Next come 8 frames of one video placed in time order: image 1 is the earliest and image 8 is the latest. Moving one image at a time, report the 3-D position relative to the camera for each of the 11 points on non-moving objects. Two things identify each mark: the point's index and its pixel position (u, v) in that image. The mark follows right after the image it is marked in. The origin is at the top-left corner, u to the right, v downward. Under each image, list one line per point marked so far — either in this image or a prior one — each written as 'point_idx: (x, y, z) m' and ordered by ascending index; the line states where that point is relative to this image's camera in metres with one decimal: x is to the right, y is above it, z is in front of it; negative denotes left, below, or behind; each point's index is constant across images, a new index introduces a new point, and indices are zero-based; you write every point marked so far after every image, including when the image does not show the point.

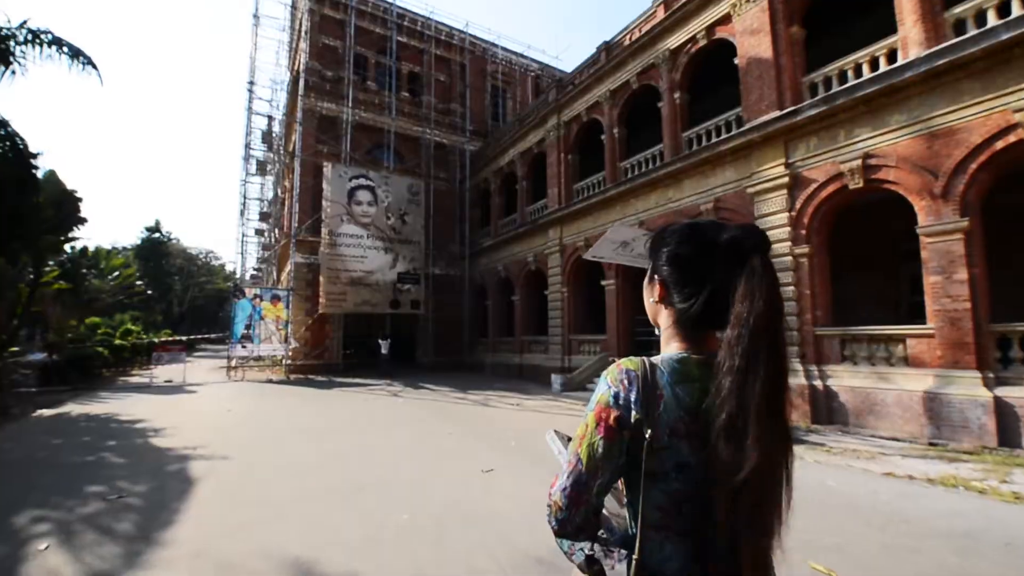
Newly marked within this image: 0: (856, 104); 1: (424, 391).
0: (+6.3, +3.4, +8.7) m
1: (-2.3, -2.8, +12.5) m
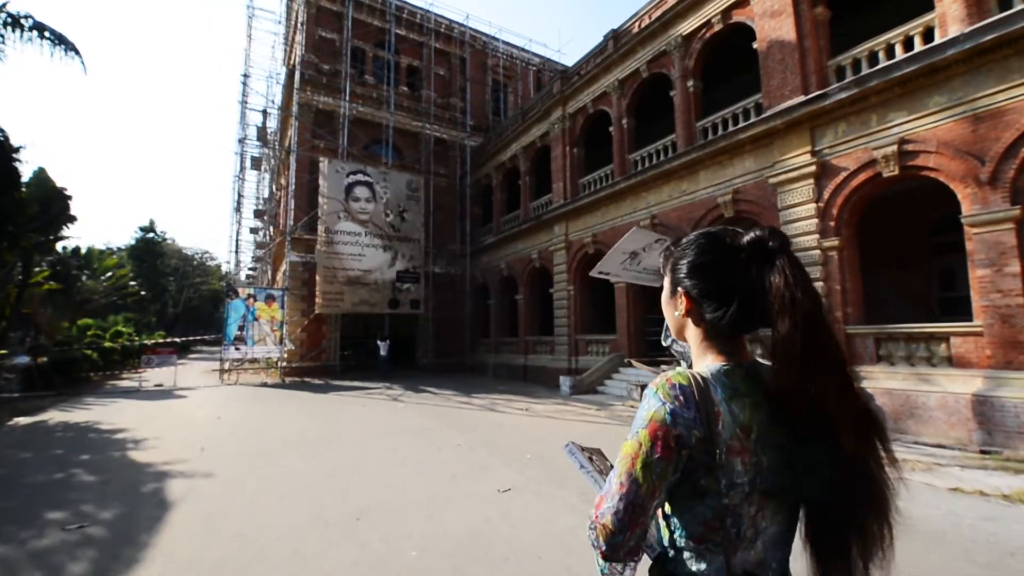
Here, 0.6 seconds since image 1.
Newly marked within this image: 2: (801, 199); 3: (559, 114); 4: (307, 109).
0: (+6.5, +3.5, +8.1) m
1: (-2.1, -2.7, +11.9) m
2: (+5.7, +1.8, +9.2) m
3: (+1.6, +5.8, +16.0) m
4: (-8.1, +7.1, +18.8) m
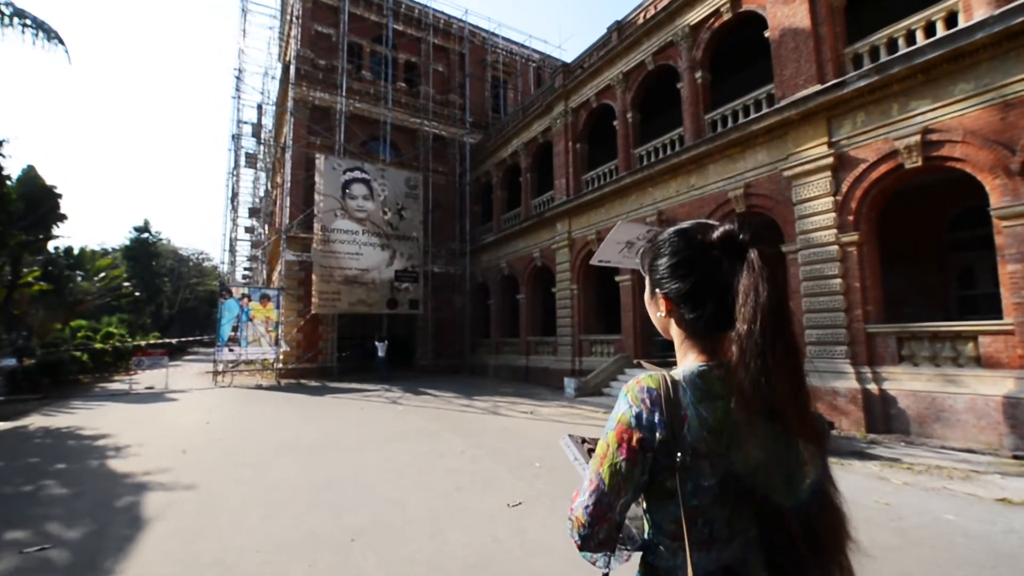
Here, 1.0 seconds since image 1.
0: (+6.6, +3.5, +7.8) m
1: (-2.1, -2.7, +11.5) m
2: (+5.7, +1.8, +8.9) m
3: (+1.6, +5.9, +15.6) m
4: (-8.1, +7.1, +18.4) m
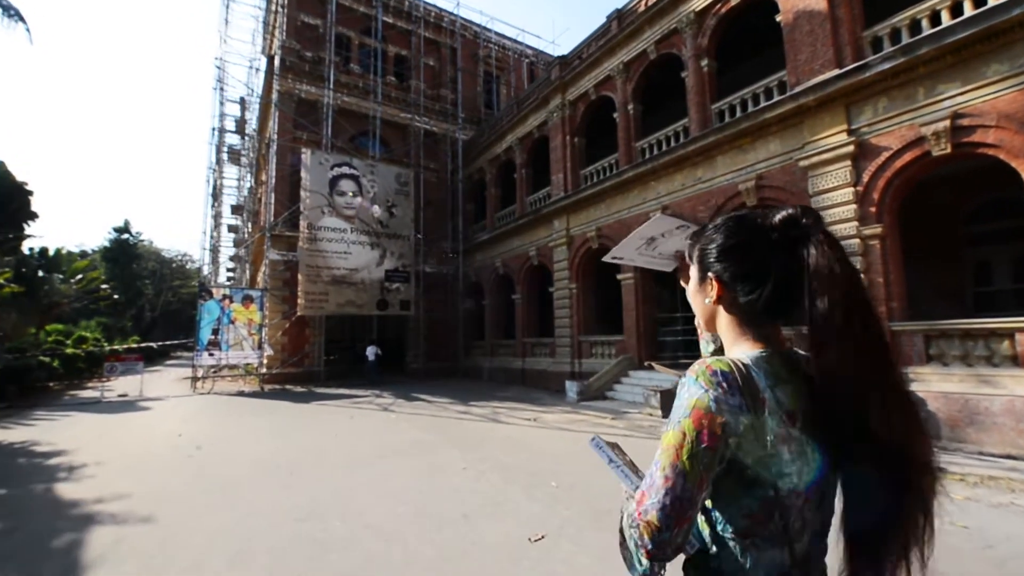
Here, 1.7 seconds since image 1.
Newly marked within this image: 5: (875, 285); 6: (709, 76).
0: (+6.6, +3.6, +7.3) m
1: (-2.1, -2.7, +10.8) m
2: (+5.7, +1.9, +8.4) m
3: (+1.5, +5.9, +15.0) m
4: (-8.3, +7.1, +17.6) m
5: (+6.1, +0.1, +8.0) m
6: (+4.5, +4.8, +10.8) m
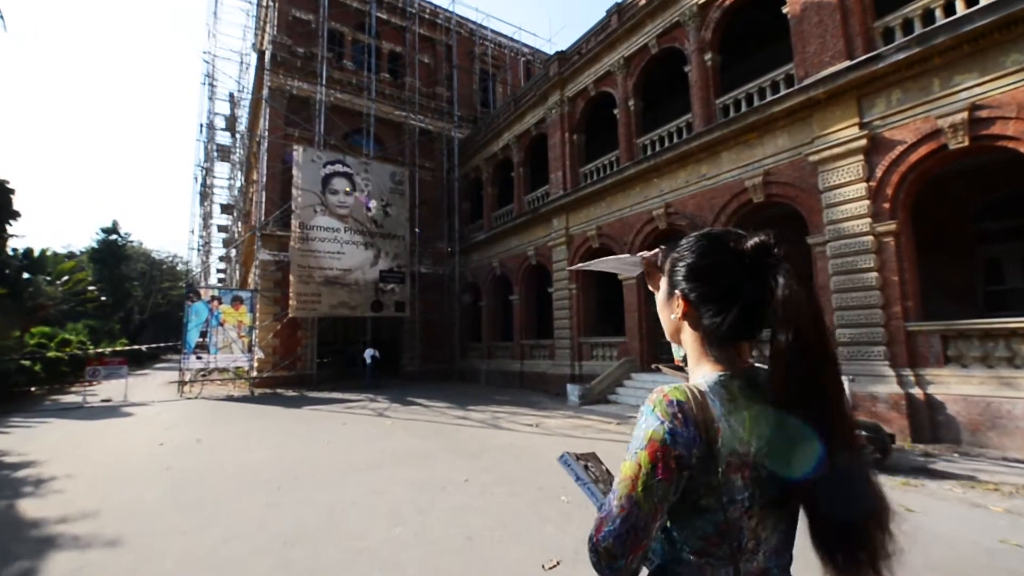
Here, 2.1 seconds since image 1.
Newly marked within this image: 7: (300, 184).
0: (+6.6, +3.6, +7.0) m
1: (-2.1, -2.7, +10.4) m
2: (+5.8, +1.9, +8.1) m
3: (+1.4, +5.9, +14.7) m
4: (-8.4, +7.0, +17.2) m
5: (+6.1, +0.1, +7.7) m
6: (+4.5, +4.8, +10.5) m
7: (-6.8, +3.3, +15.1) m
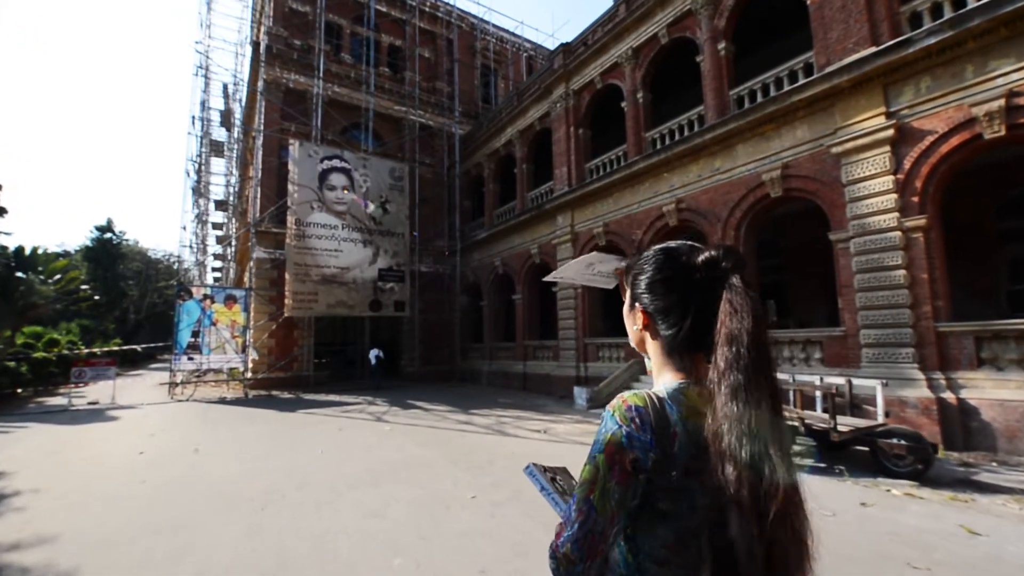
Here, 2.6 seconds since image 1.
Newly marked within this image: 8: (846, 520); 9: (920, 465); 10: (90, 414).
0: (+6.7, +3.6, +6.6) m
1: (-2.0, -2.6, +10.0) m
2: (+5.9, +1.9, +7.7) m
3: (+1.5, +5.9, +14.3) m
4: (-8.3, +7.1, +16.7) m
5: (+6.2, +0.1, +7.3) m
6: (+4.6, +4.9, +10.1) m
7: (-6.7, +3.4, +14.6) m
8: (+2.8, -1.9, +4.0) m
9: (+4.4, -1.9, +5.1) m
10: (-9.5, -2.8, +10.6) m
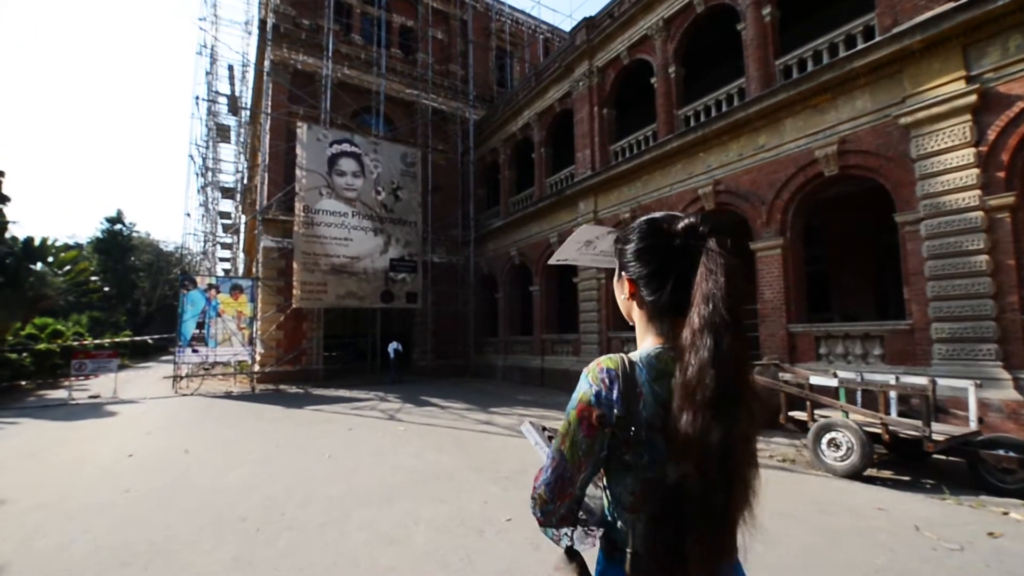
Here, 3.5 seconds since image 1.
0: (+7.1, +3.8, +5.7) m
1: (-1.6, -2.4, +9.3) m
2: (+6.3, +2.1, +6.8) m
3: (+2.0, +6.2, +13.4) m
4: (-7.7, +7.4, +16.0) m
5: (+6.6, +0.3, +6.4) m
6: (+5.0, +5.1, +9.2) m
7: (-6.1, +3.7, +14.0) m
8: (+3.1, -1.8, +3.2) m
9: (+4.8, -1.8, +4.3) m
10: (-9.0, -2.6, +10.1) m
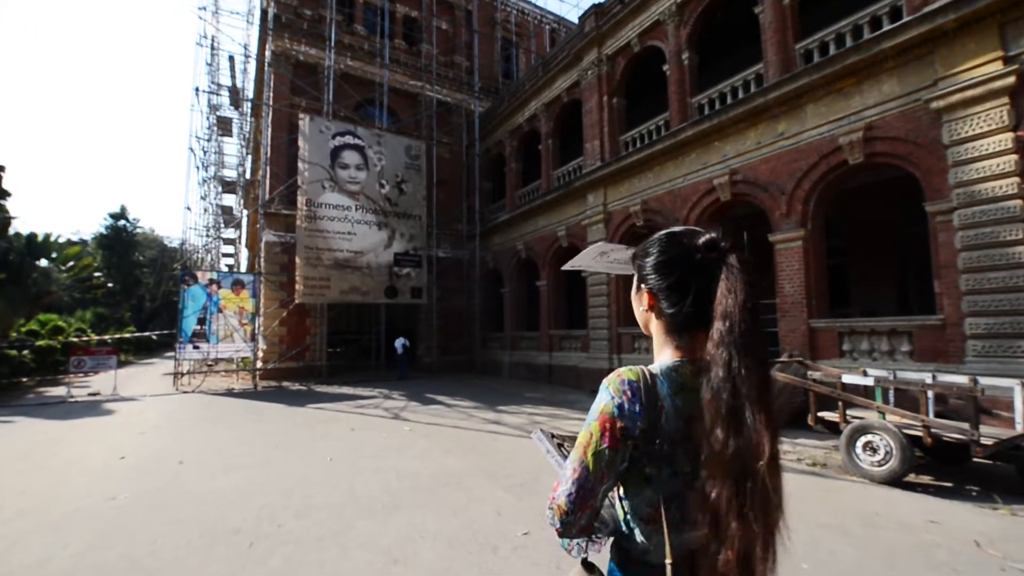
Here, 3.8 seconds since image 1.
0: (+7.3, +3.9, +5.3) m
1: (-1.4, -2.3, +9.0) m
2: (+6.4, +2.2, +6.4) m
3: (+2.2, +6.3, +13.0) m
4: (-7.5, +7.6, +15.7) m
5: (+6.8, +0.4, +6.0) m
6: (+5.2, +5.2, +8.8) m
7: (-5.9, +3.8, +13.7) m
8: (+3.2, -1.7, +2.8) m
9: (+4.9, -1.7, +4.0) m
10: (-8.8, -2.5, +9.9) m
